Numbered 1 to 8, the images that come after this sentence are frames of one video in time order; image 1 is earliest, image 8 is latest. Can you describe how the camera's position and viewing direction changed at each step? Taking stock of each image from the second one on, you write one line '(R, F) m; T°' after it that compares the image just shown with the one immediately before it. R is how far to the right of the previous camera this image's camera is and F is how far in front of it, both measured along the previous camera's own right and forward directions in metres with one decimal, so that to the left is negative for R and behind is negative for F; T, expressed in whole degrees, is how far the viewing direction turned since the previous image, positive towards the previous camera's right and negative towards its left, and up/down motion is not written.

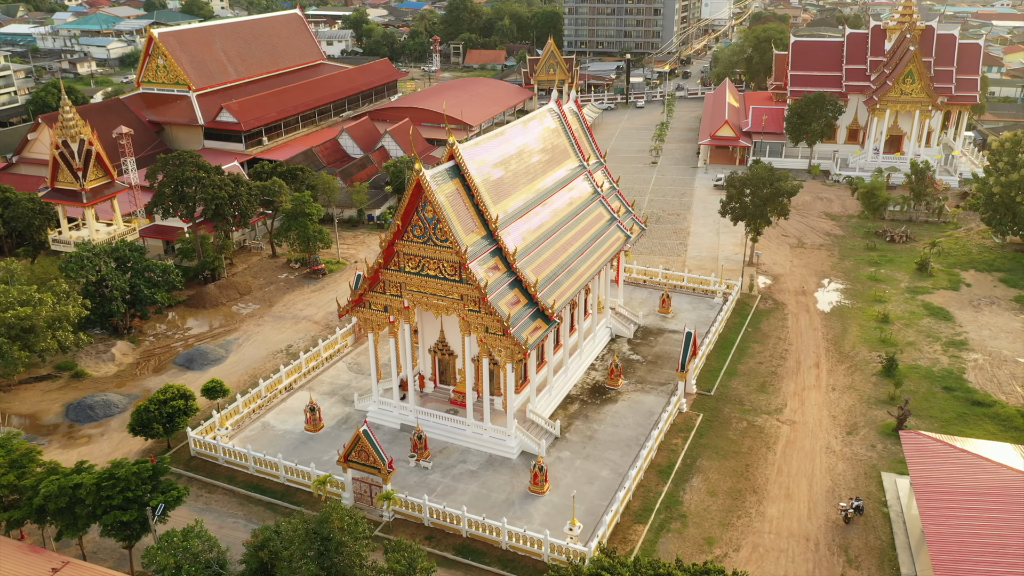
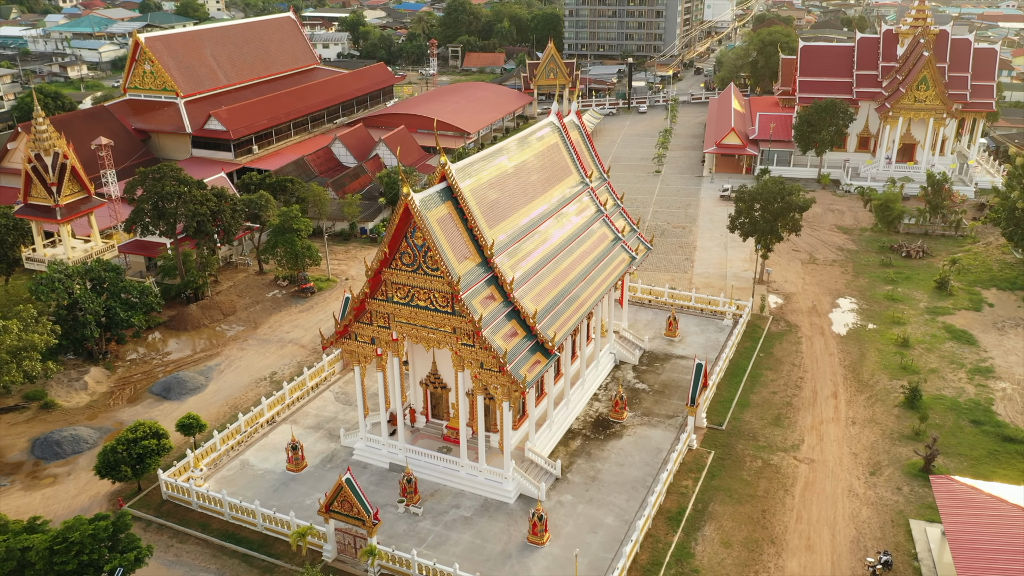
(+0.1, +2.0) m; 0°
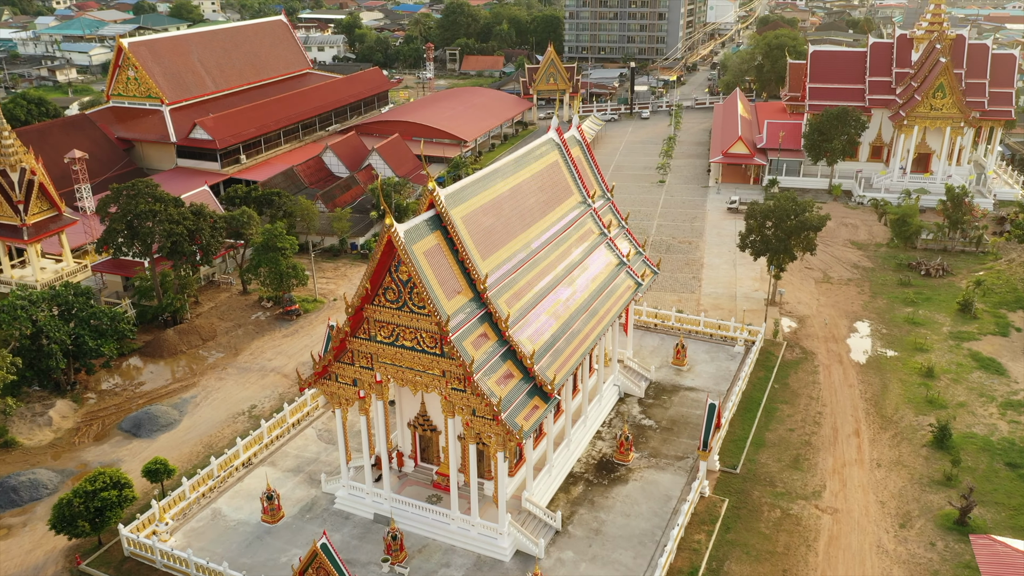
(+0.1, +2.2) m; 0°
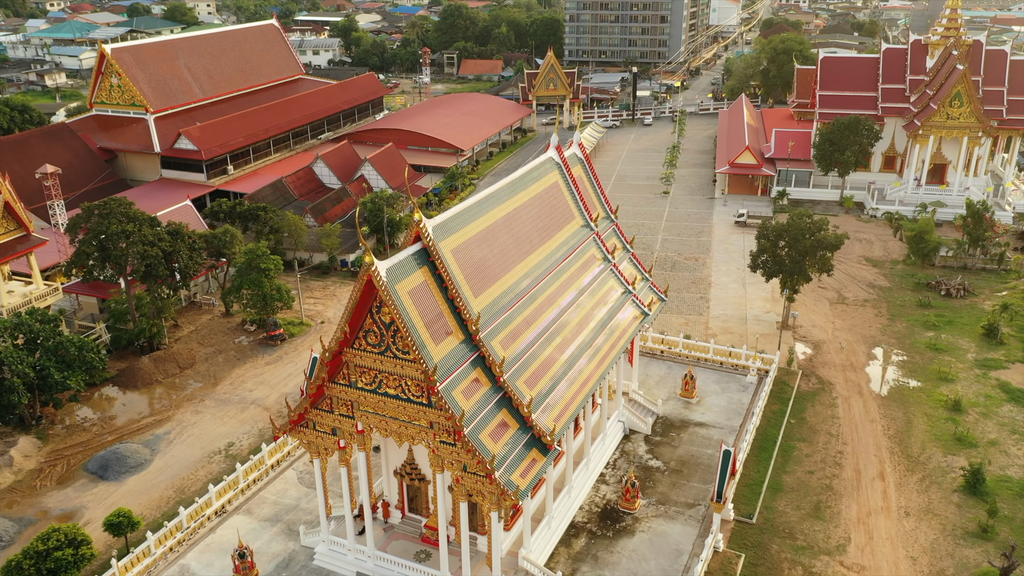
(+0.1, +2.1) m; 0°
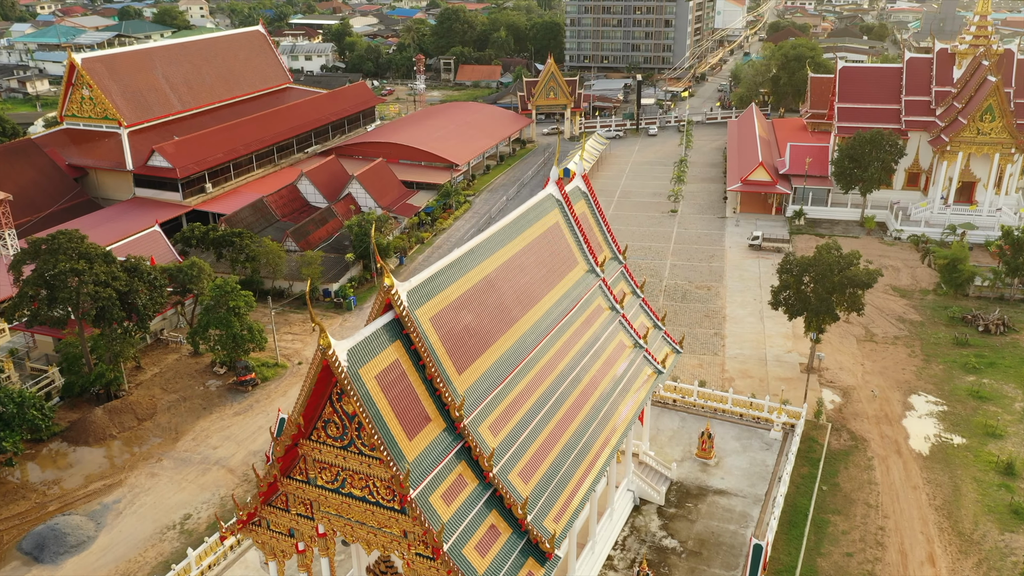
(+0.2, +3.3) m; 0°
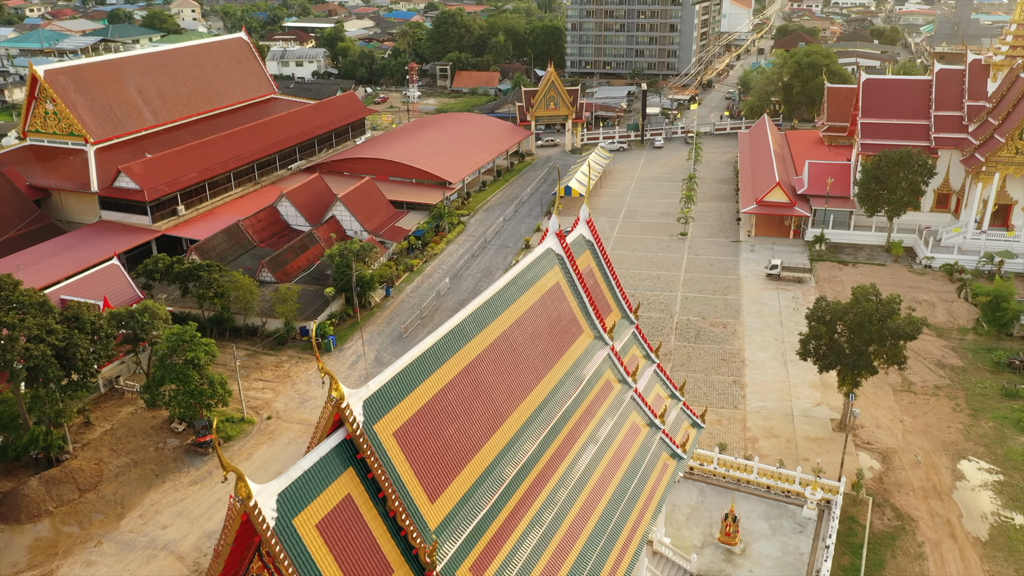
(+0.2, +3.6) m; 0°
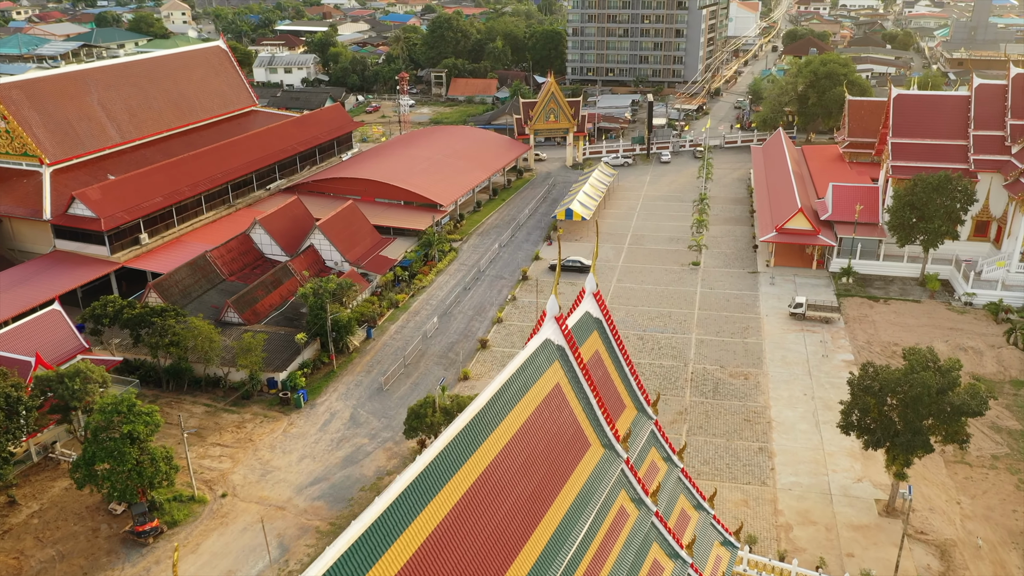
(+0.3, +4.1) m; 0°
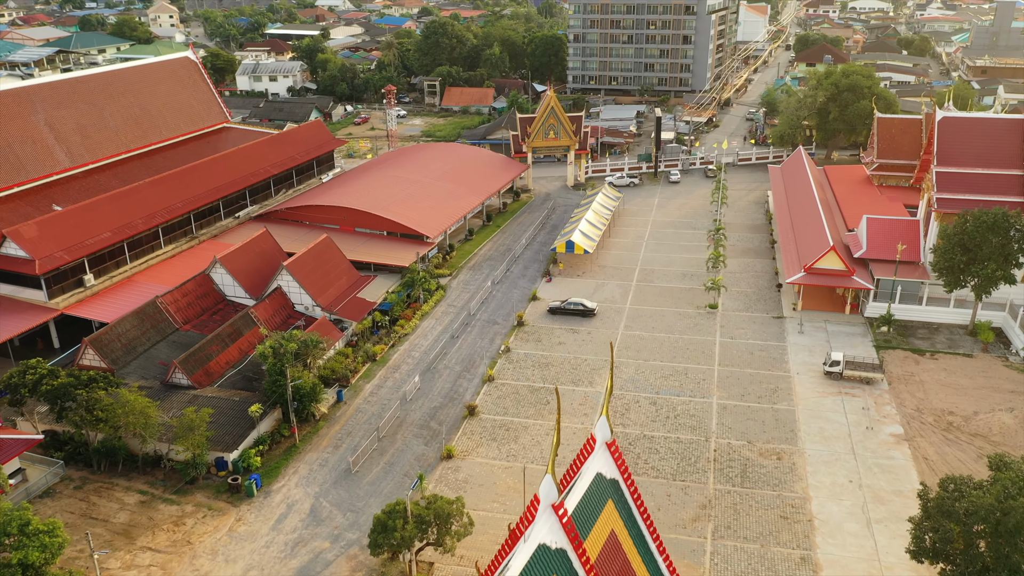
(+0.3, +4.8) m; 0°
